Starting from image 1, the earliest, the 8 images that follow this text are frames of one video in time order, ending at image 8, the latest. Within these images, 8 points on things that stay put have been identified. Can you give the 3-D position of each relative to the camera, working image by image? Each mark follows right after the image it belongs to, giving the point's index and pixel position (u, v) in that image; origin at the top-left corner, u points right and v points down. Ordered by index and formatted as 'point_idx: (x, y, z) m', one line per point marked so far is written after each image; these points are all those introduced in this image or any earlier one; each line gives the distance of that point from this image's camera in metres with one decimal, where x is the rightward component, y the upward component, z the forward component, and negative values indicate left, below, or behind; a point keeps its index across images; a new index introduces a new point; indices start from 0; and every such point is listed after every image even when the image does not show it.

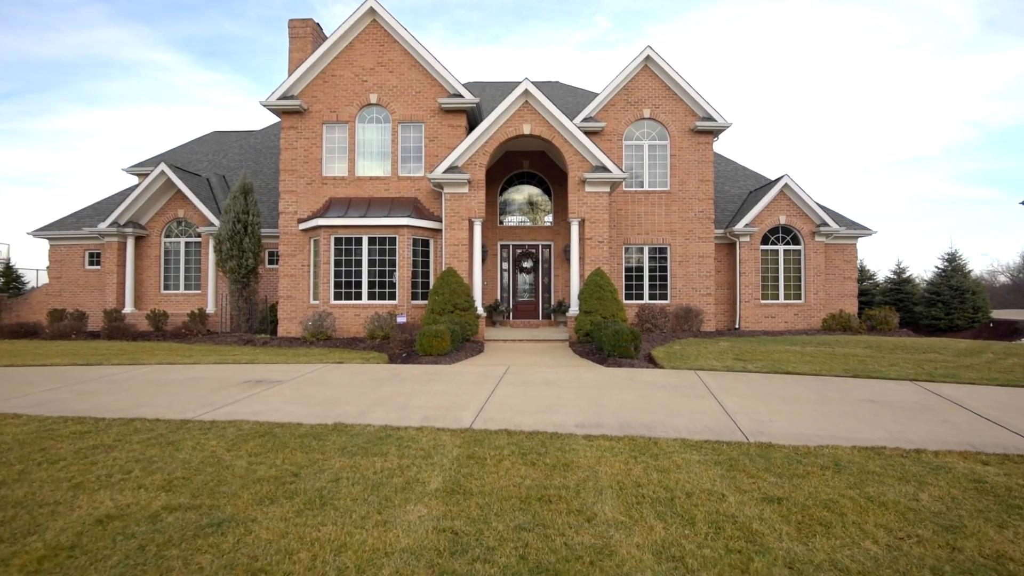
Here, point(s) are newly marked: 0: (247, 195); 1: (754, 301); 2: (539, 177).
0: (-8.9, +3.1, +17.5) m
1: (+9.1, -0.5, +19.4) m
2: (+1.0, +4.0, +18.9) m
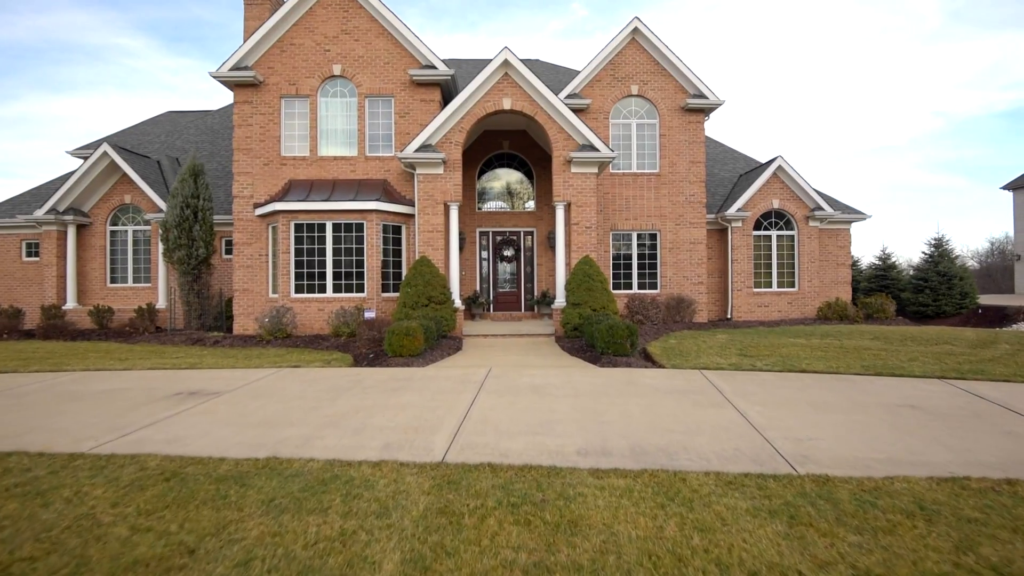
0: (-9.5, +3.3, +15.8) m
1: (+8.4, -0.1, +18.5) m
2: (+0.3, +4.3, +17.6) m
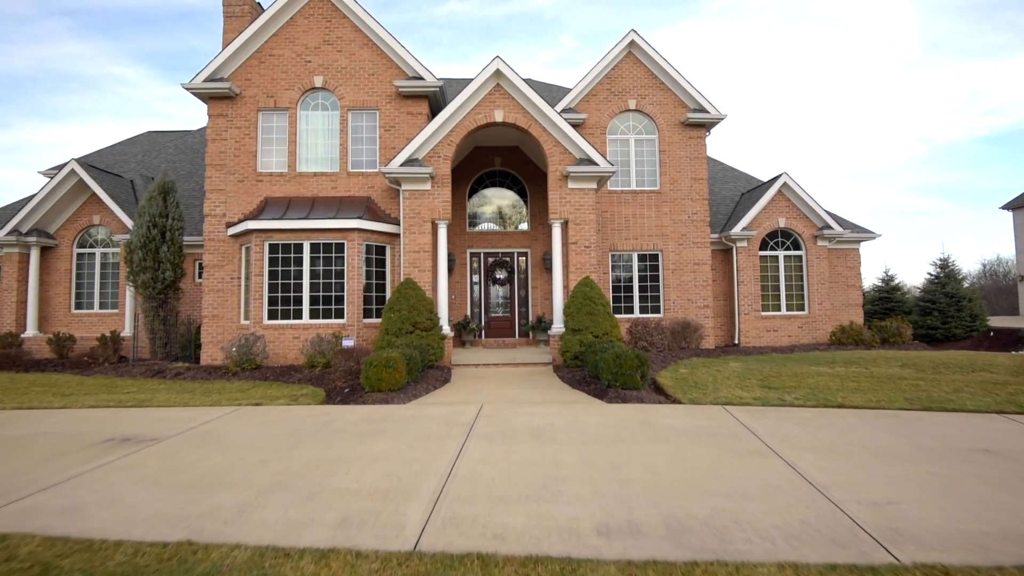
0: (-9.7, +2.6, +14.7) m
1: (+8.1, -0.8, +17.4) m
2: (0.0, +3.6, +16.7) m
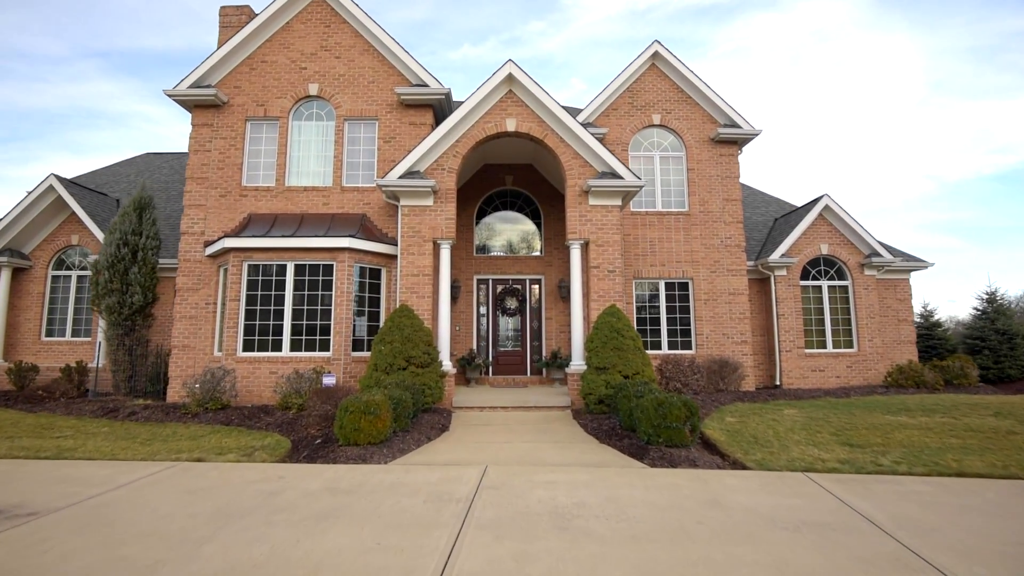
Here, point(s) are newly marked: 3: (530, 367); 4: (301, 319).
0: (-9.4, +1.9, +13.3) m
1: (+8.5, -1.9, +15.5) m
2: (+0.4, +2.7, +15.1) m
3: (+0.5, -2.2, +14.3) m
4: (-4.6, -0.7, +11.4) m
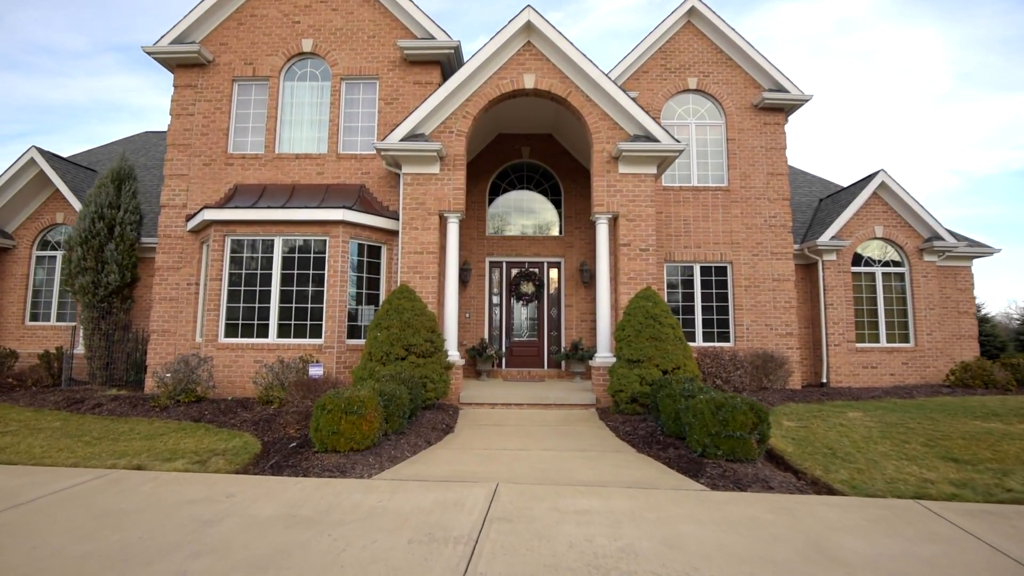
0: (-9.0, +2.4, +12.0) m
1: (+8.9, -1.5, +13.8) m
2: (+0.8, +3.1, +13.6) m
3: (+0.9, -1.8, +12.9) m
4: (-4.3, -0.3, +10.0) m
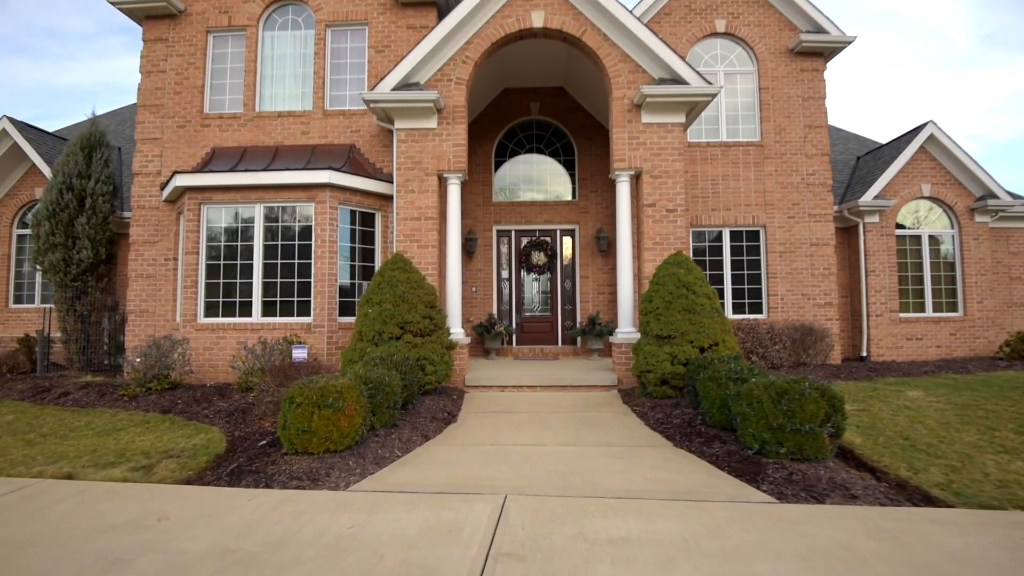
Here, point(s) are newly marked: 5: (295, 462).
0: (-8.9, +2.9, +11.0) m
1: (+9.1, -0.6, +12.6) m
2: (+1.0, +3.8, +12.3) m
3: (+1.1, -1.1, +11.8) m
4: (-4.1, +0.2, +9.0) m
5: (-1.9, -1.5, +4.5) m
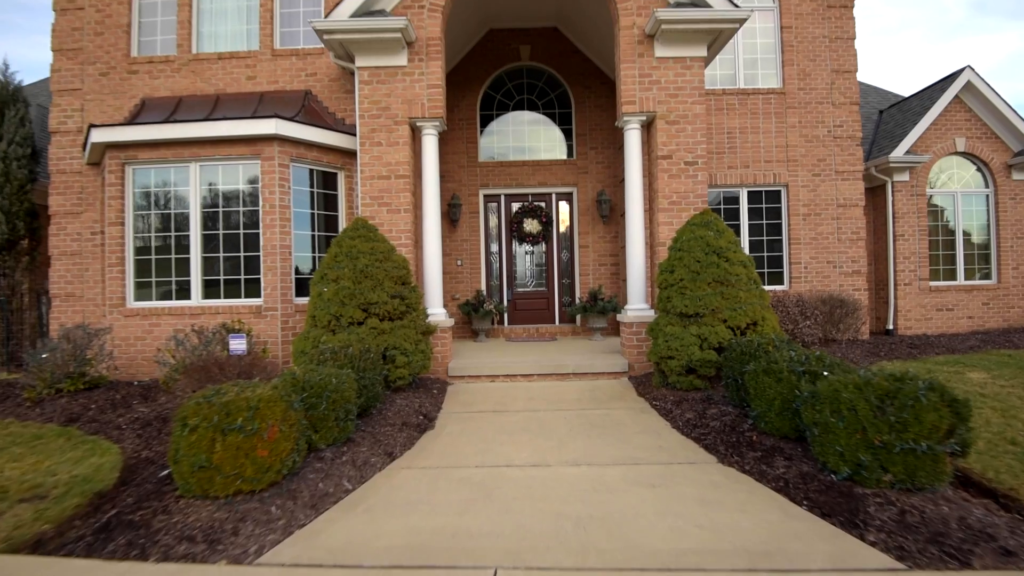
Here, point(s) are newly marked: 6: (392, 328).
0: (-9.1, +3.3, +9.3) m
1: (+8.9, +0.1, +11.4) m
2: (+0.7, +4.4, +10.8) m
3: (+1.0, -0.5, +10.5) m
4: (-4.3, +0.5, +7.6) m
5: (-1.9, -1.3, +3.2) m
6: (-1.3, -0.4, +5.9) m
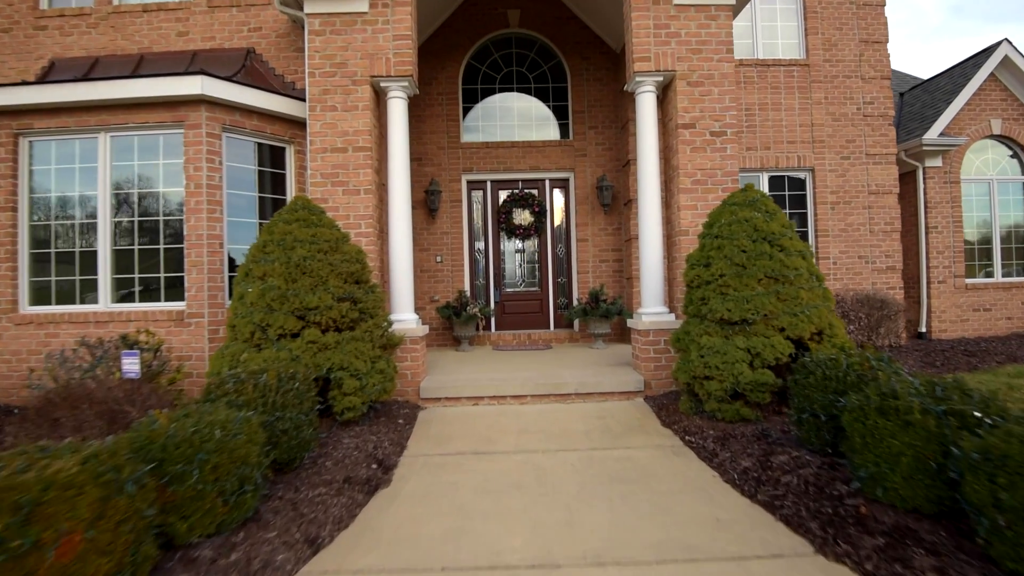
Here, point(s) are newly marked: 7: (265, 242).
0: (-9.3, +3.2, +7.7) m
1: (+8.7, +0.1, +10.2) m
2: (+0.5, +4.4, +9.4) m
3: (+0.8, -0.5, +9.1) m
4: (-4.4, +0.5, +6.1) m
5: (-1.9, -1.3, +1.7) m
6: (-1.4, -0.4, +4.5) m
7: (-2.1, +0.4, +4.5) m
